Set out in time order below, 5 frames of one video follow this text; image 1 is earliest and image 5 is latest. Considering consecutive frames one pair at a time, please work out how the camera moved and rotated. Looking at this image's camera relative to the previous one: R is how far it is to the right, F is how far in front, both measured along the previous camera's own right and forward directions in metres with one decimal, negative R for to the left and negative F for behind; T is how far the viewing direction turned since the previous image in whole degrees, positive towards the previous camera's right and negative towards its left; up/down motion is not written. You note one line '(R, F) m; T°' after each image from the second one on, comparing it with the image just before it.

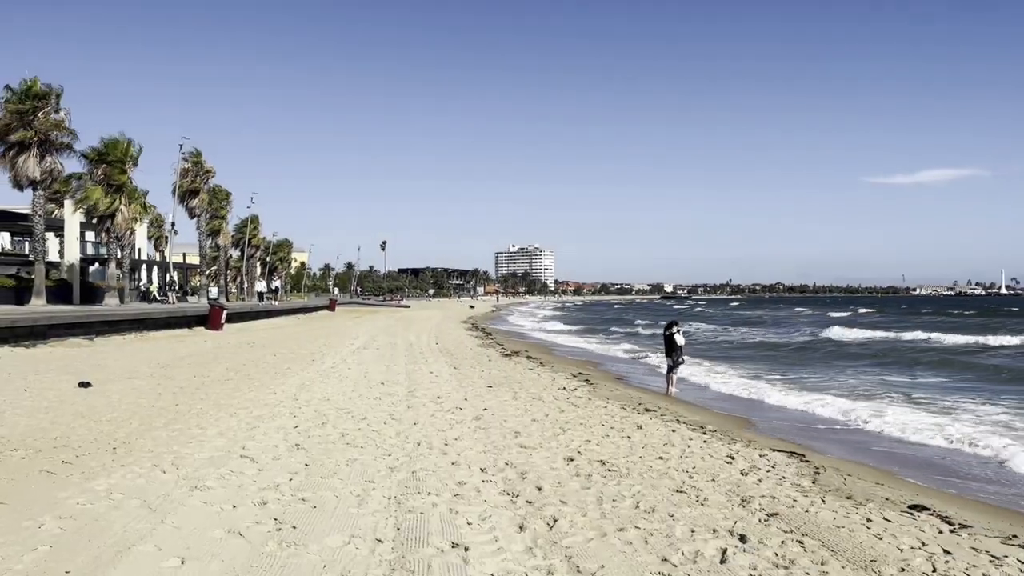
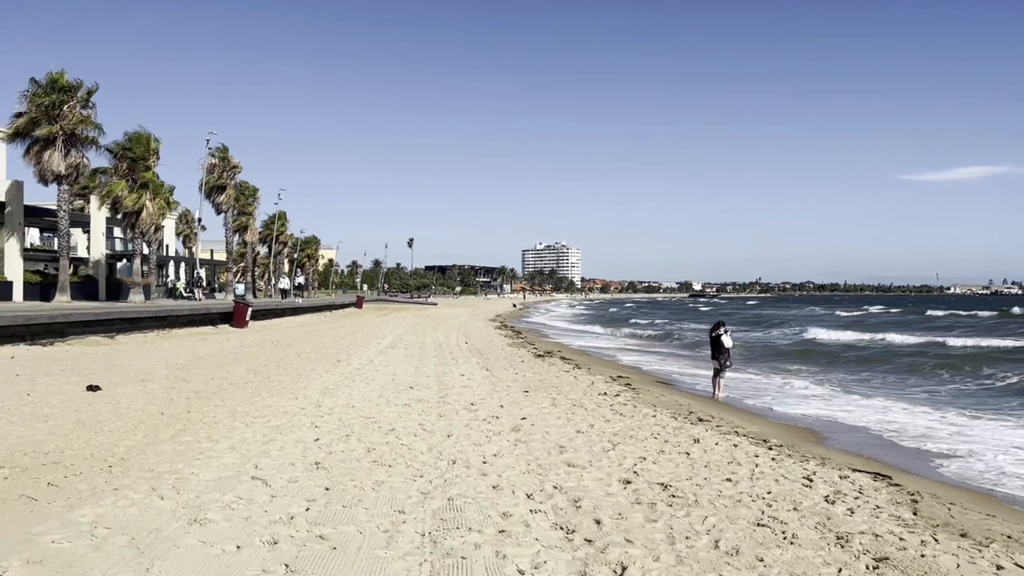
(-0.3, +1.1) m; -2°
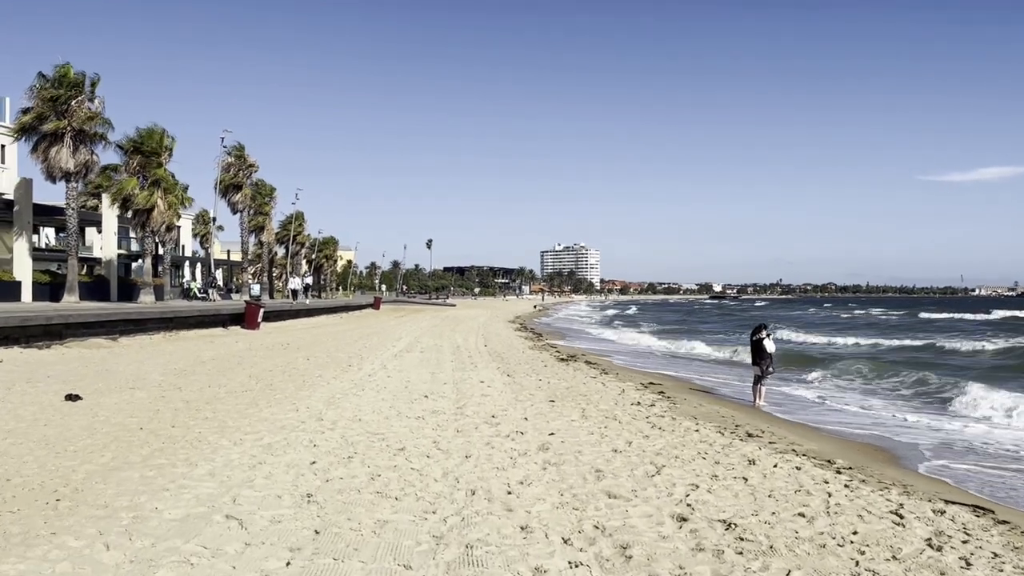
(-0.1, +1.3) m; -1°
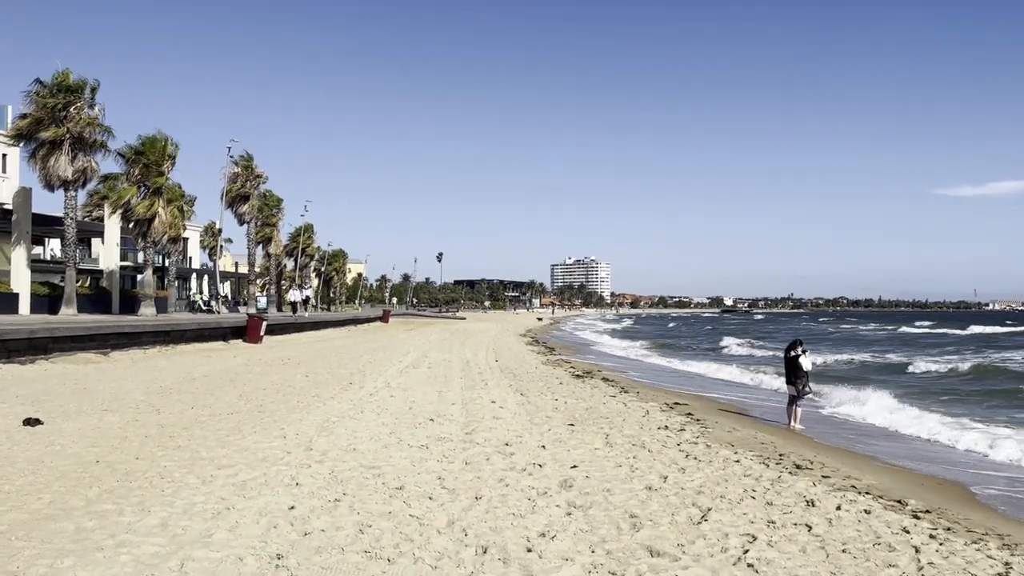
(-0.1, +1.3) m; -1°
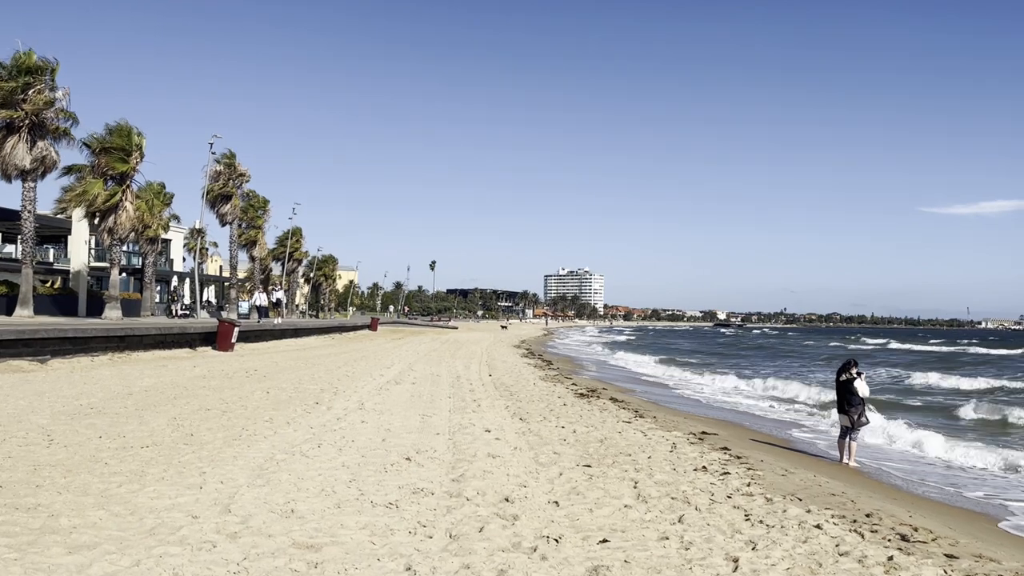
(-0.1, +2.6) m; +1°
